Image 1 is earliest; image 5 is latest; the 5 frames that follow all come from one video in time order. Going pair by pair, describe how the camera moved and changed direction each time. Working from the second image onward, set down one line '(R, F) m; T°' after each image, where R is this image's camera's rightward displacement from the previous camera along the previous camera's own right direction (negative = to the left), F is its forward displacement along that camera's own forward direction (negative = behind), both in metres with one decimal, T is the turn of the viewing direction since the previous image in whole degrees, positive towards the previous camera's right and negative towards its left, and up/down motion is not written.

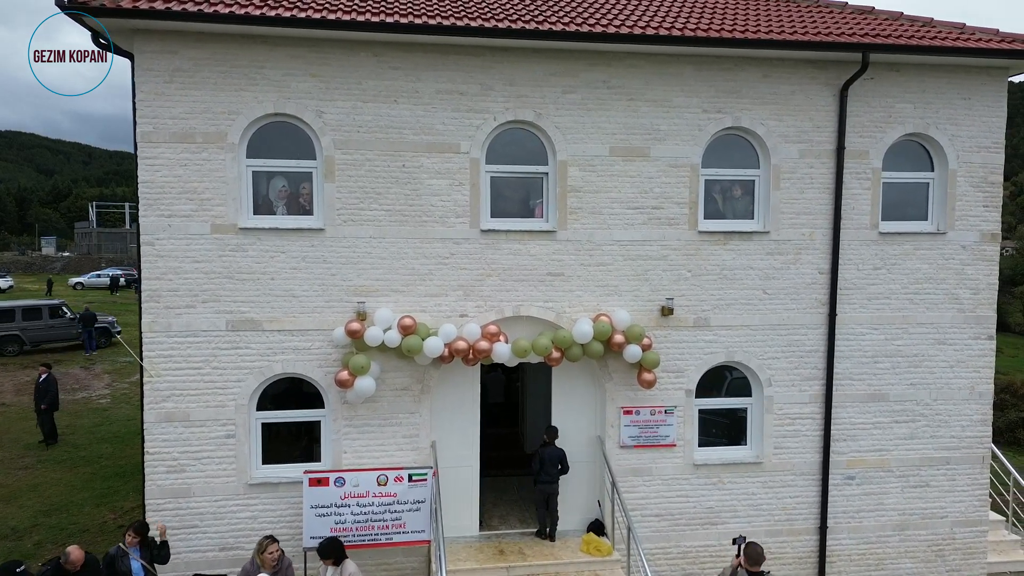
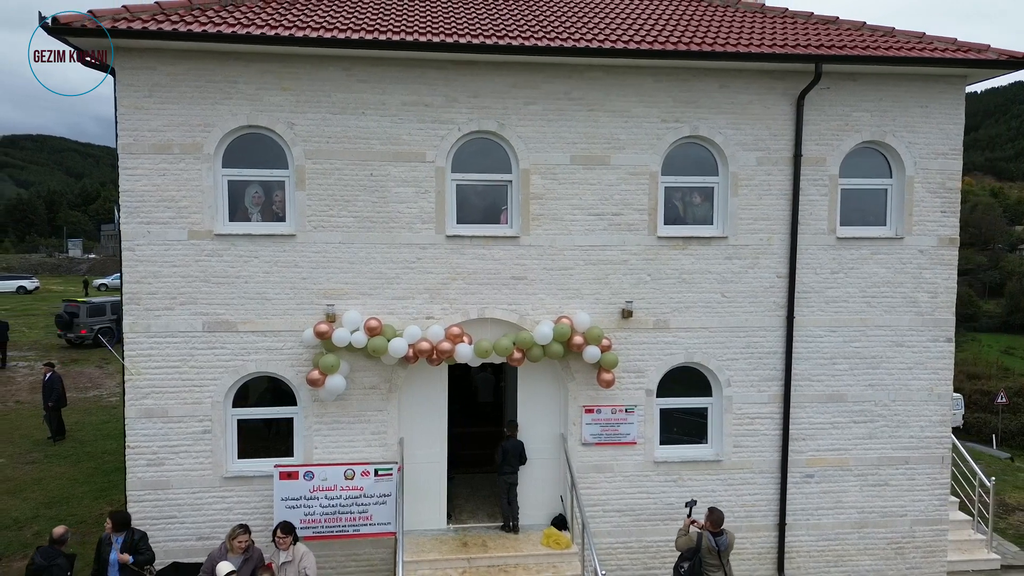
(+0.7, -0.4) m; -1°
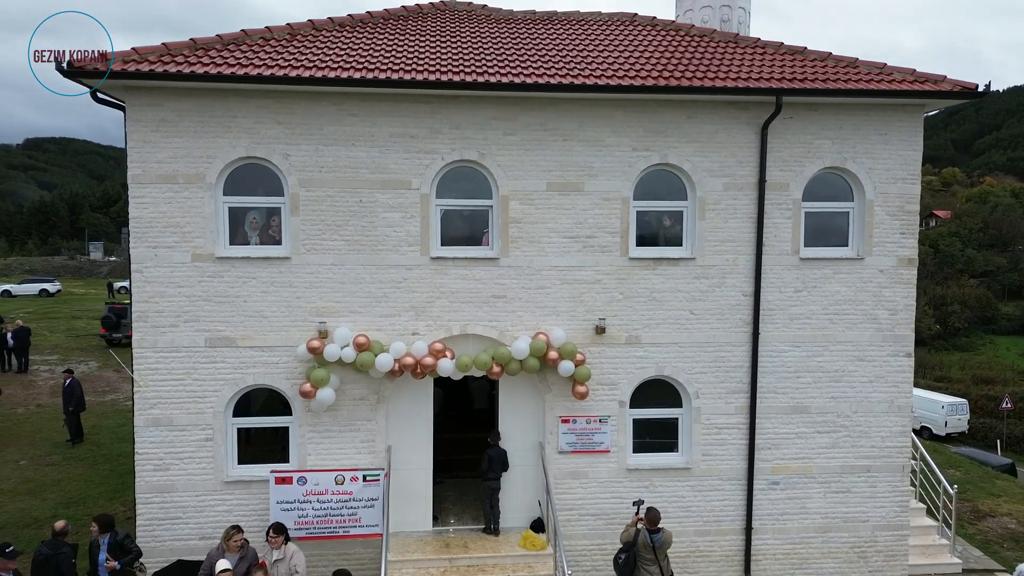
(+0.5, -0.6) m; -1°
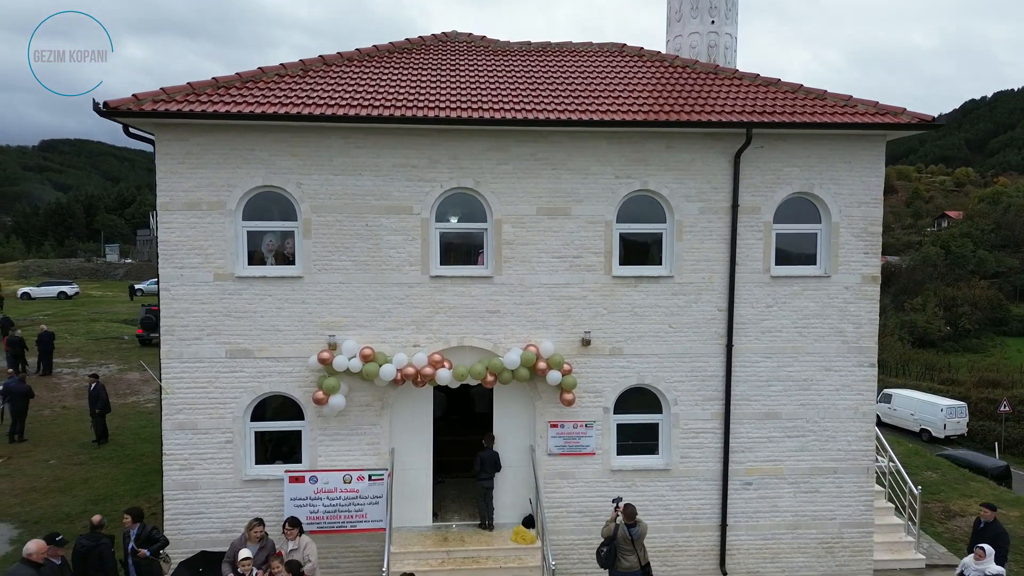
(+0.2, -0.9) m; -1°
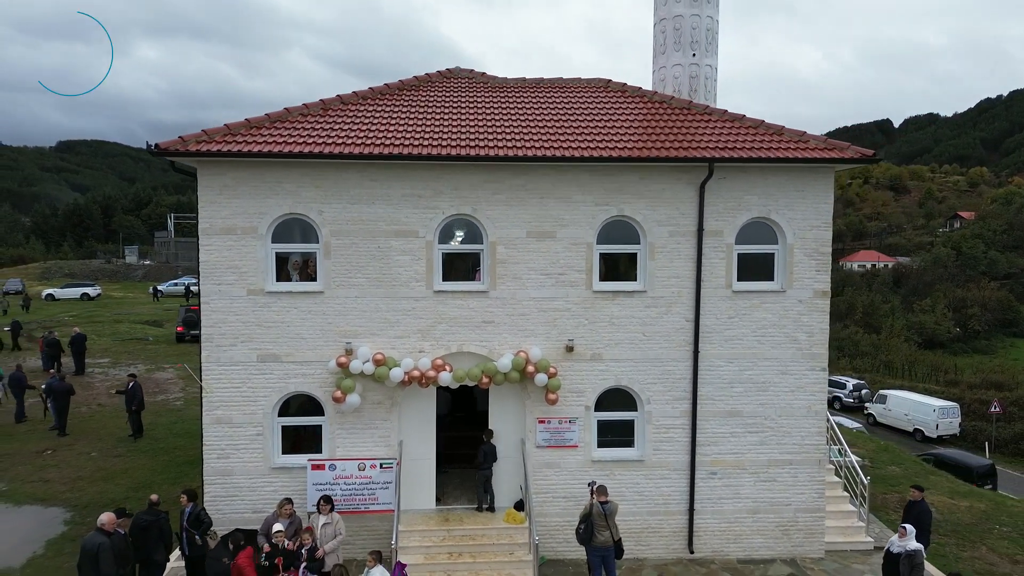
(+0.3, -1.6) m; -1°
